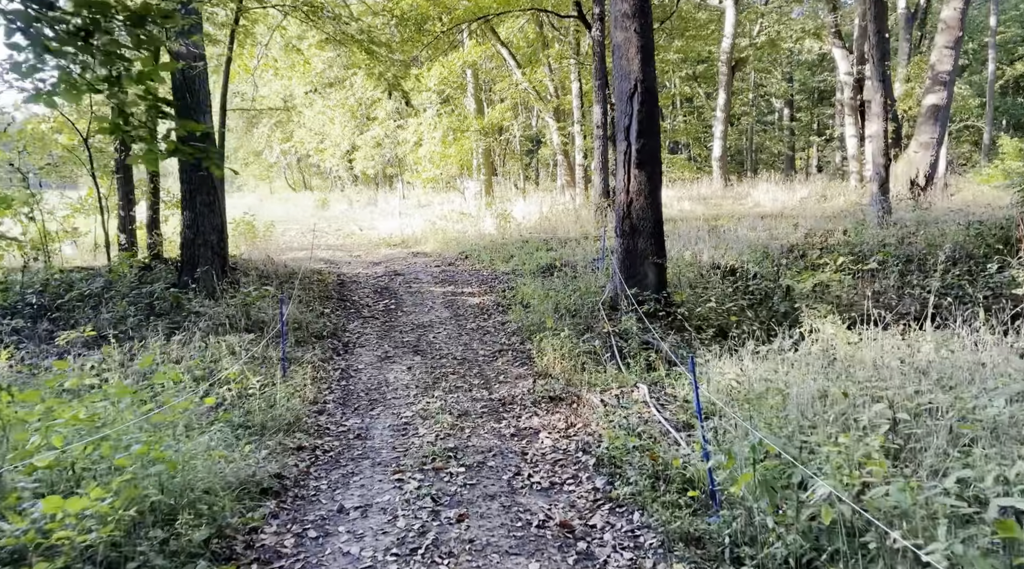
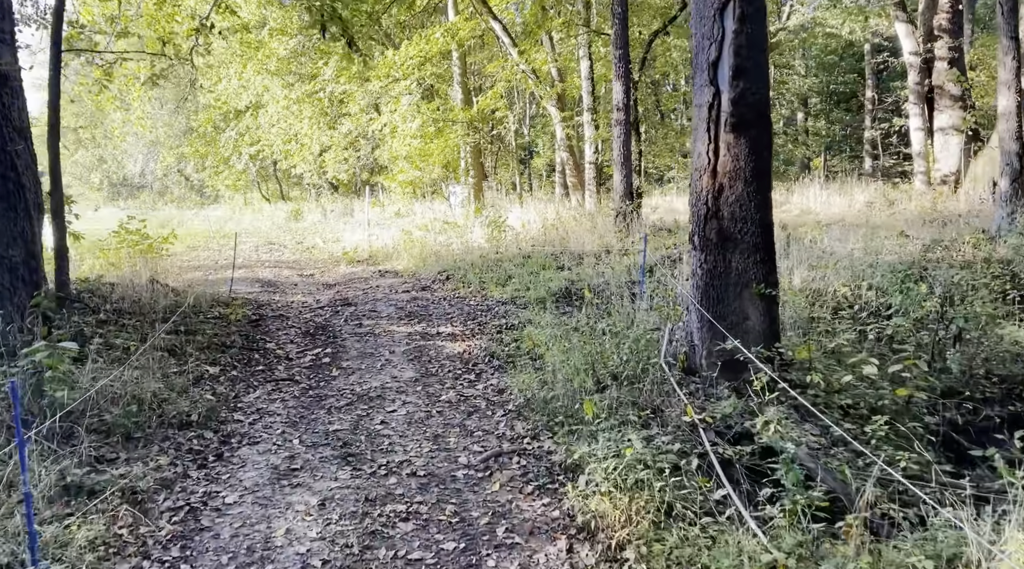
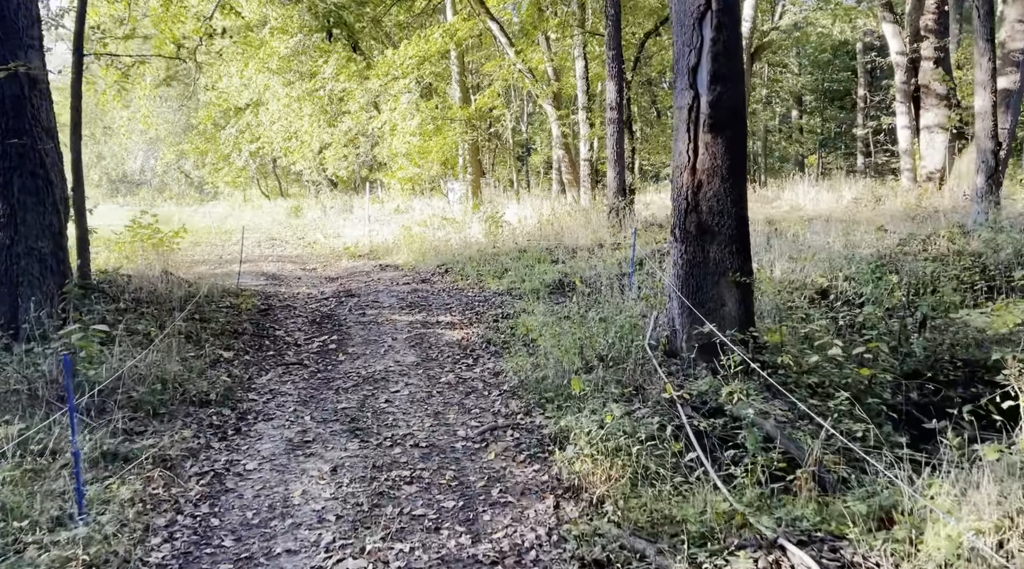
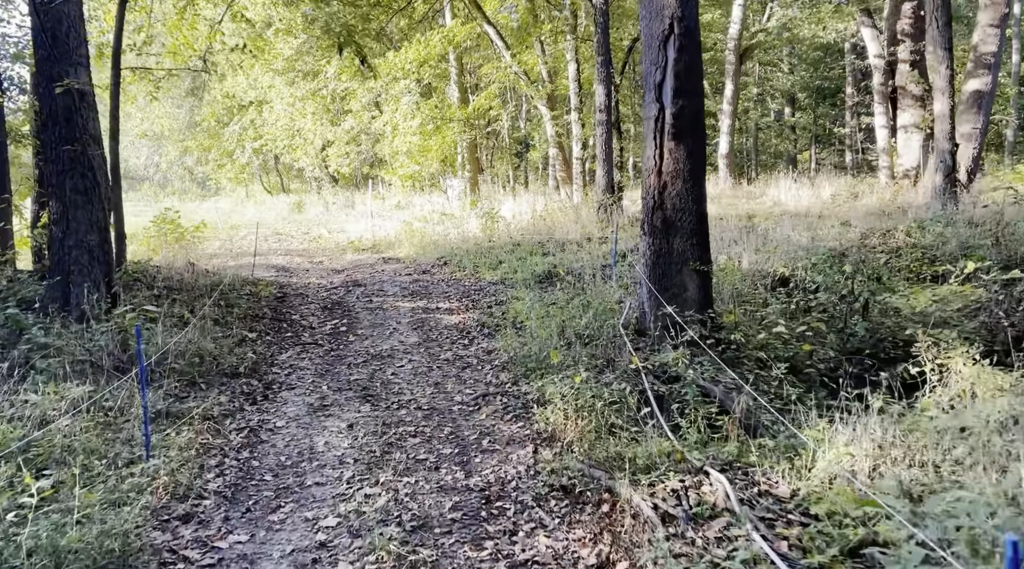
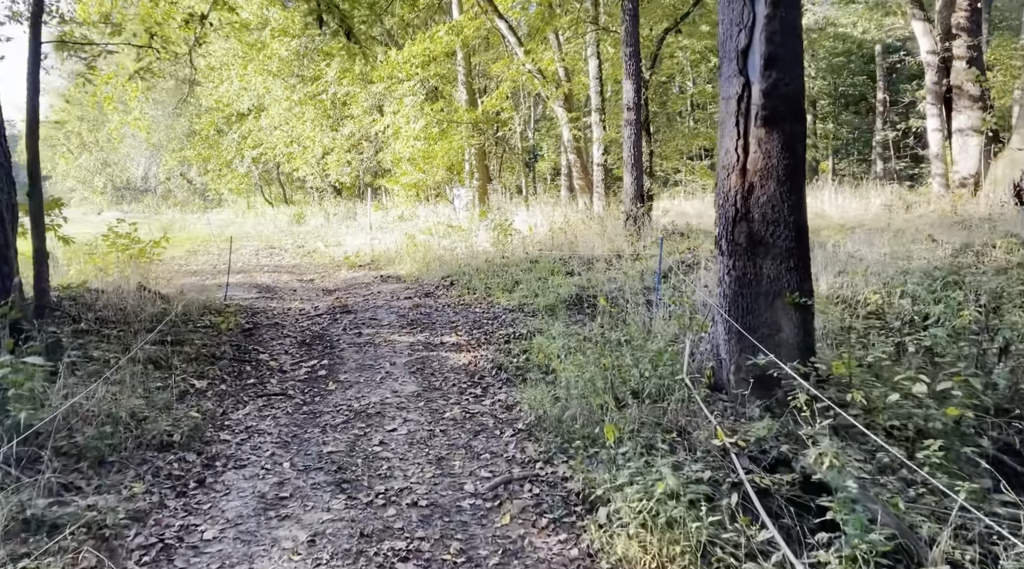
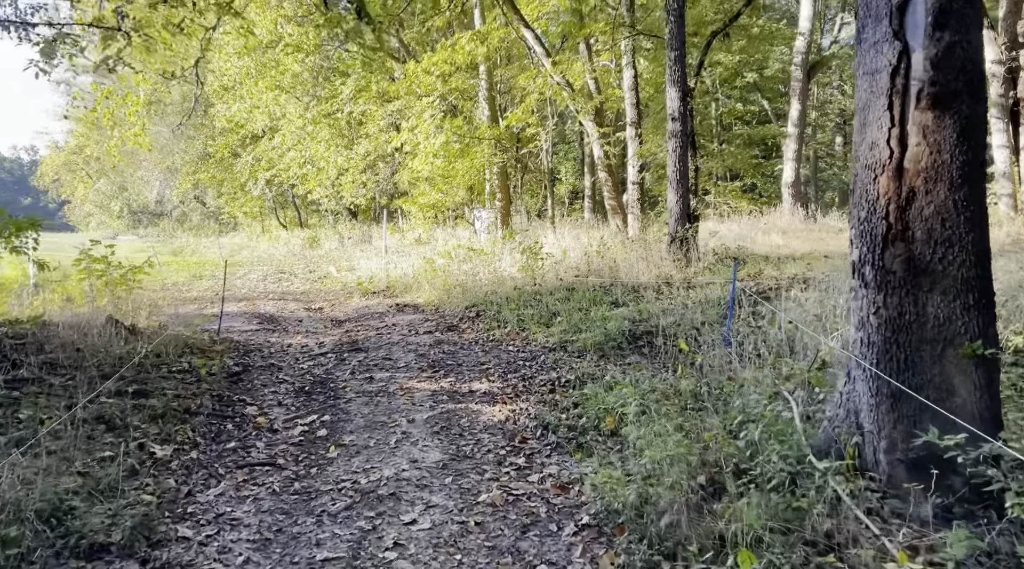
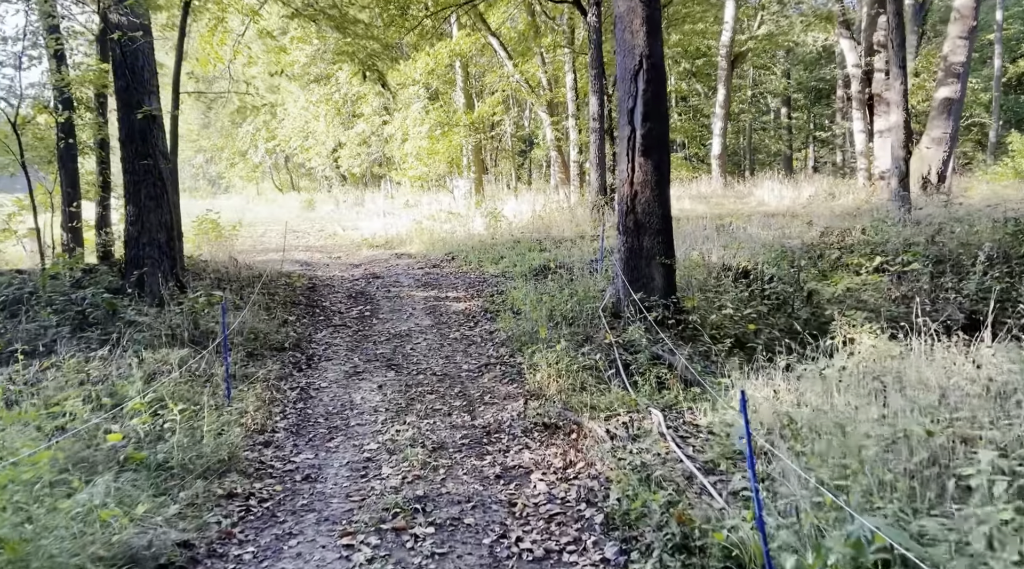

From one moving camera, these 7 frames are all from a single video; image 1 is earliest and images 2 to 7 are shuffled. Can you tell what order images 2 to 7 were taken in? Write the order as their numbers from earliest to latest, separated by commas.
7, 4, 3, 2, 5, 6
